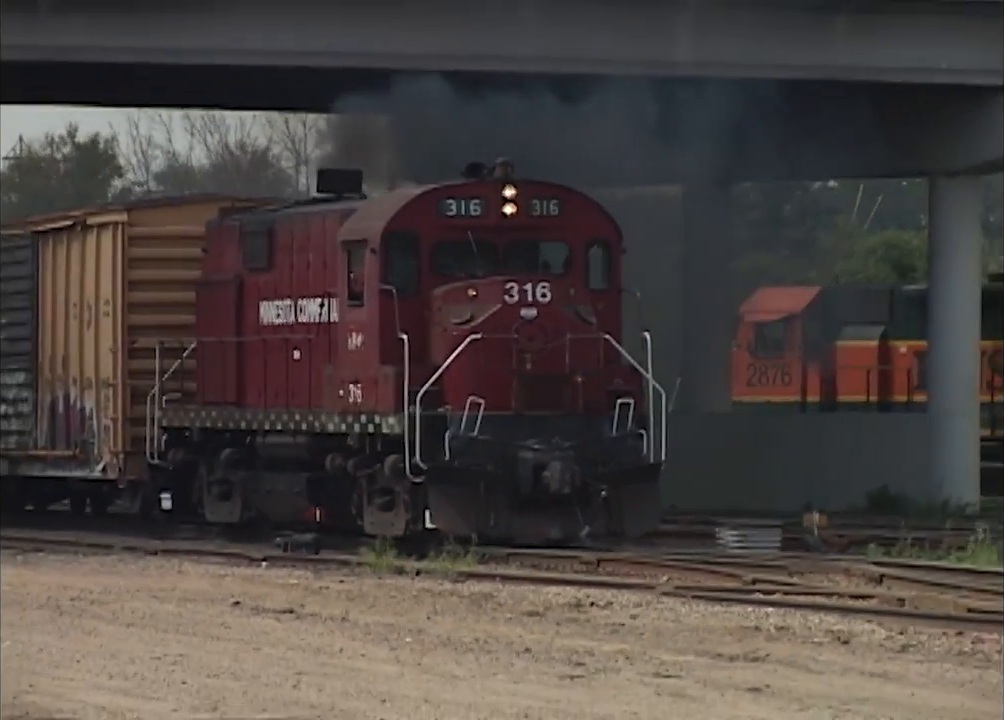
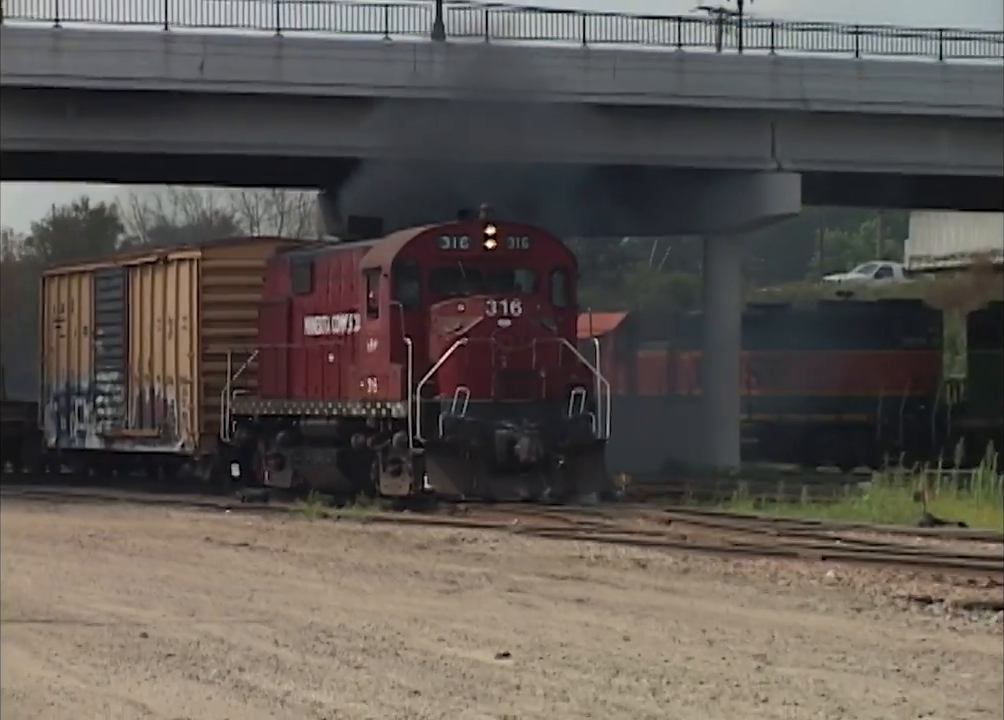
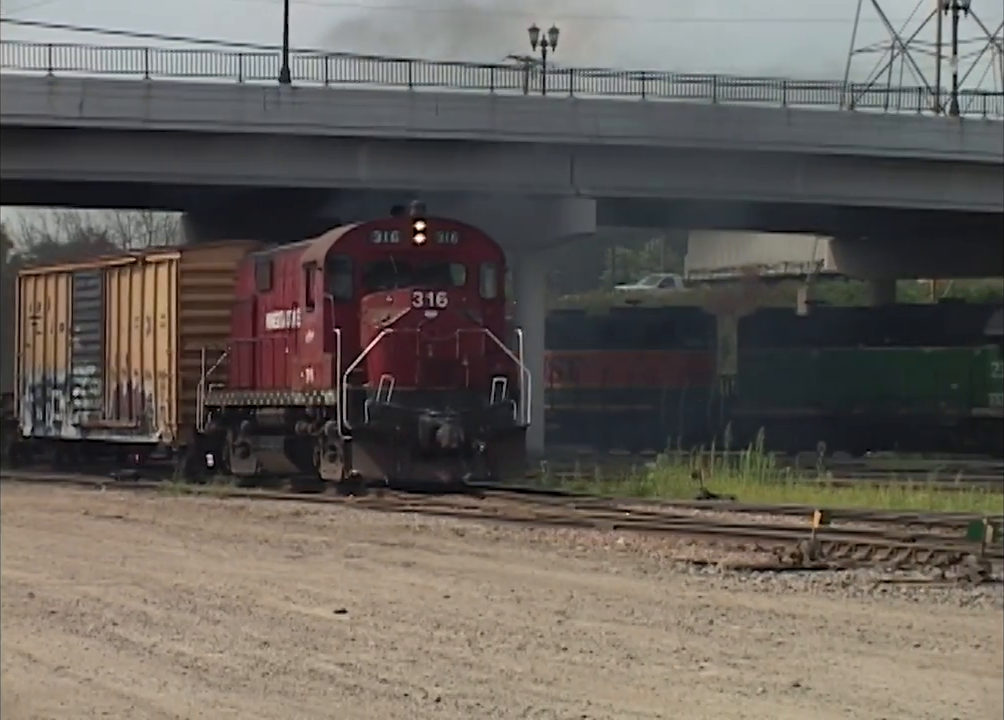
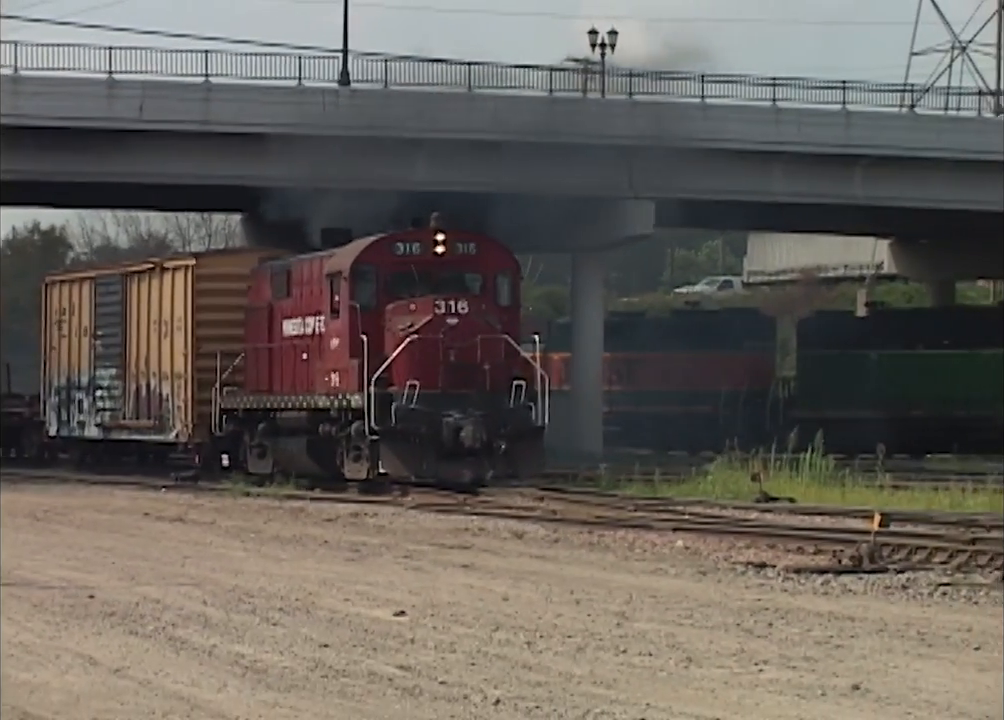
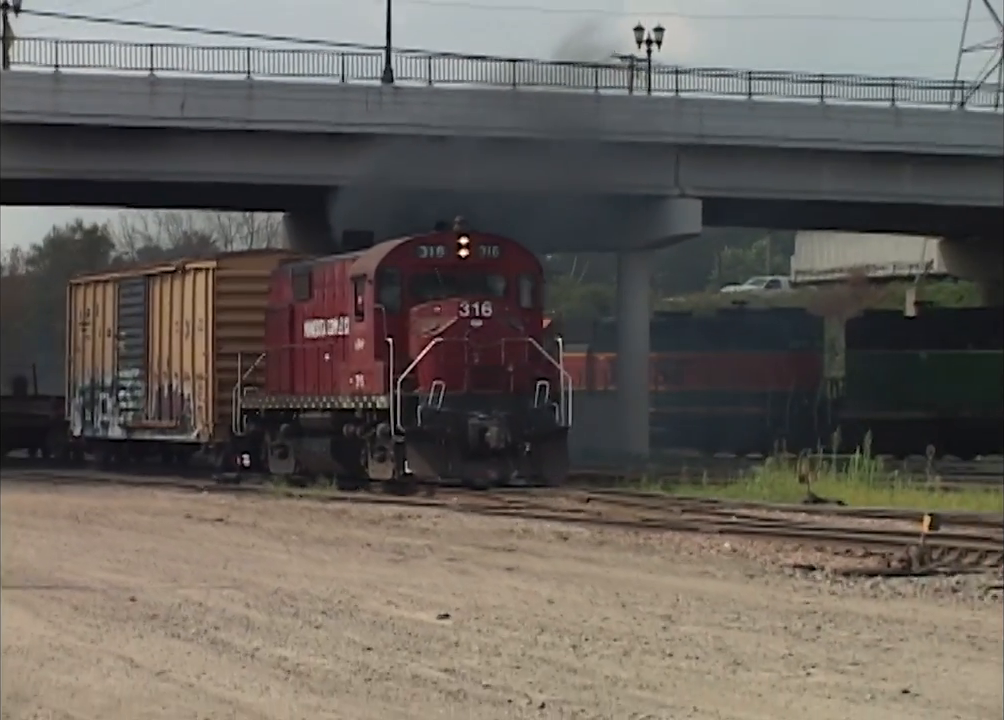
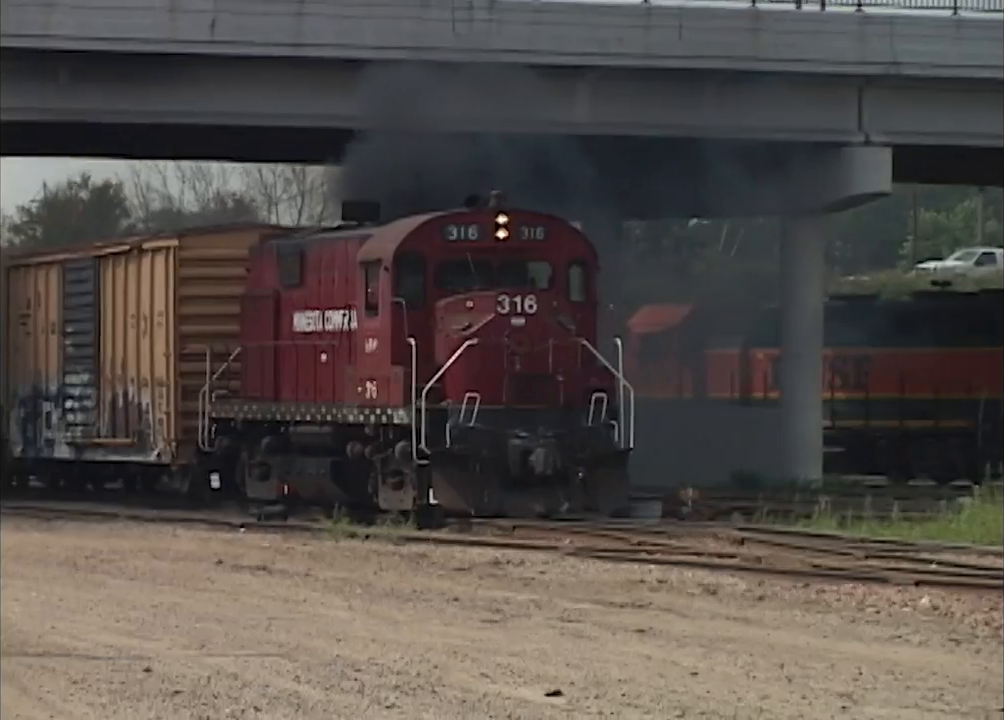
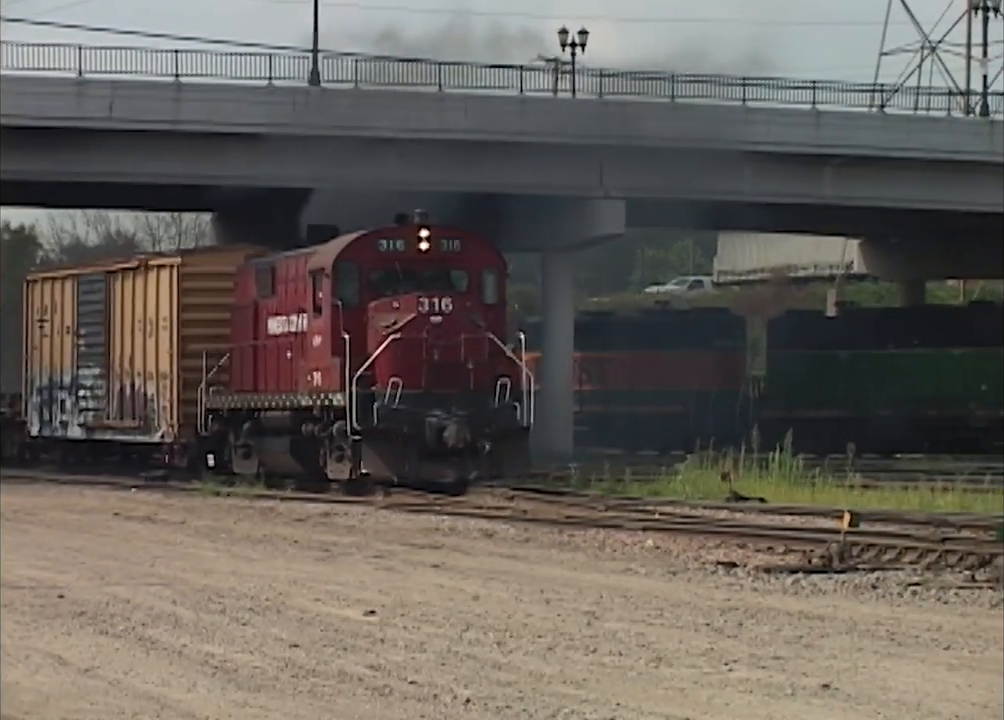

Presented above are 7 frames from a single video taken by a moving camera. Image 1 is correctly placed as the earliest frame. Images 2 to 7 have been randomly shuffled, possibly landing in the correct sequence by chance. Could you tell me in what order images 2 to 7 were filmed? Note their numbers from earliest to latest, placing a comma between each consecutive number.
6, 2, 5, 4, 7, 3
